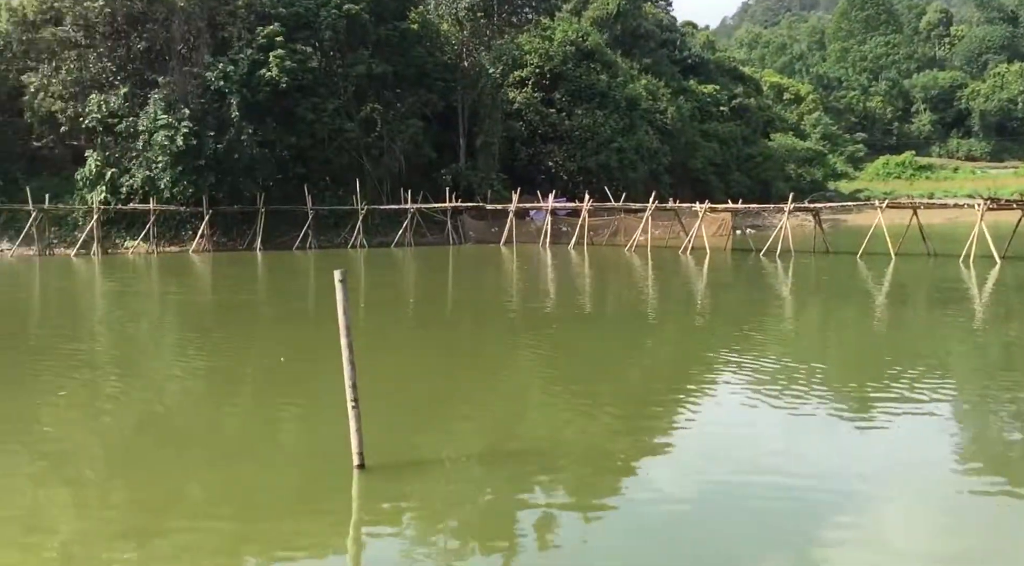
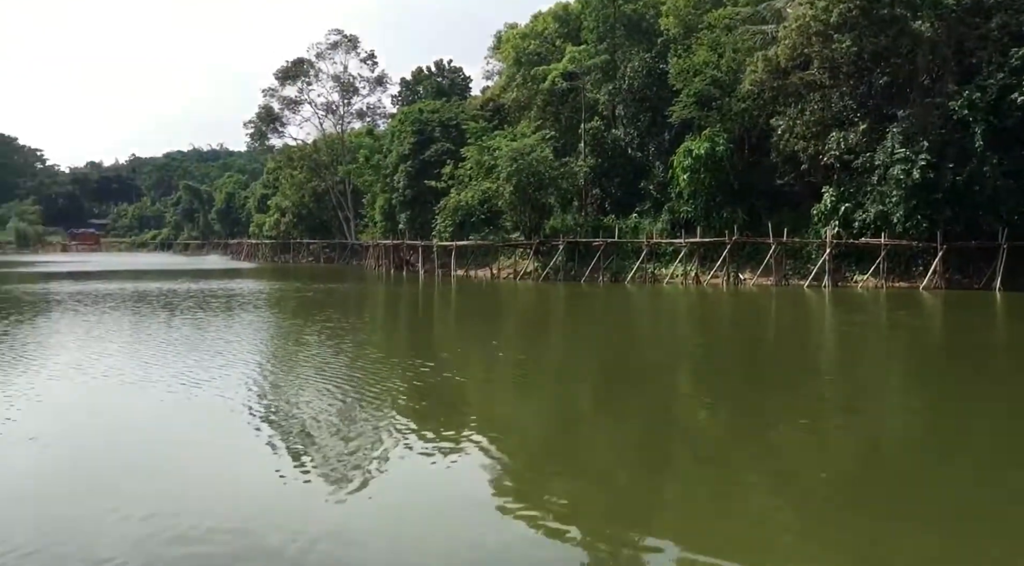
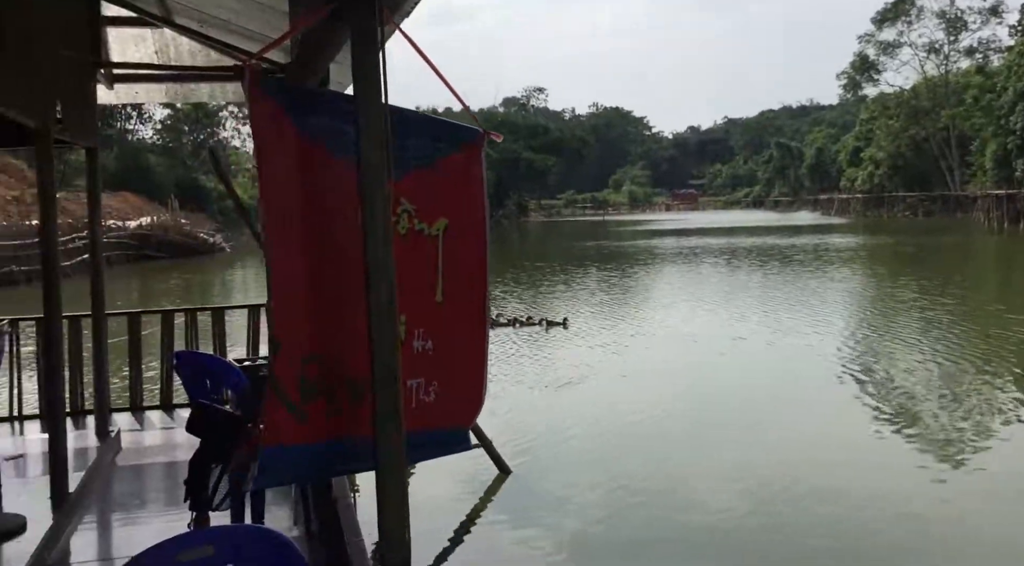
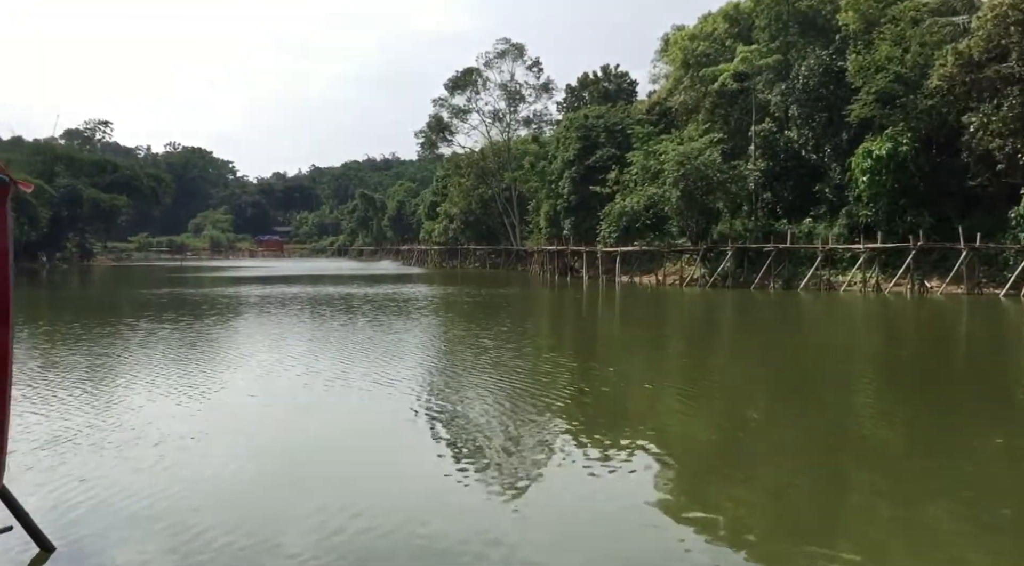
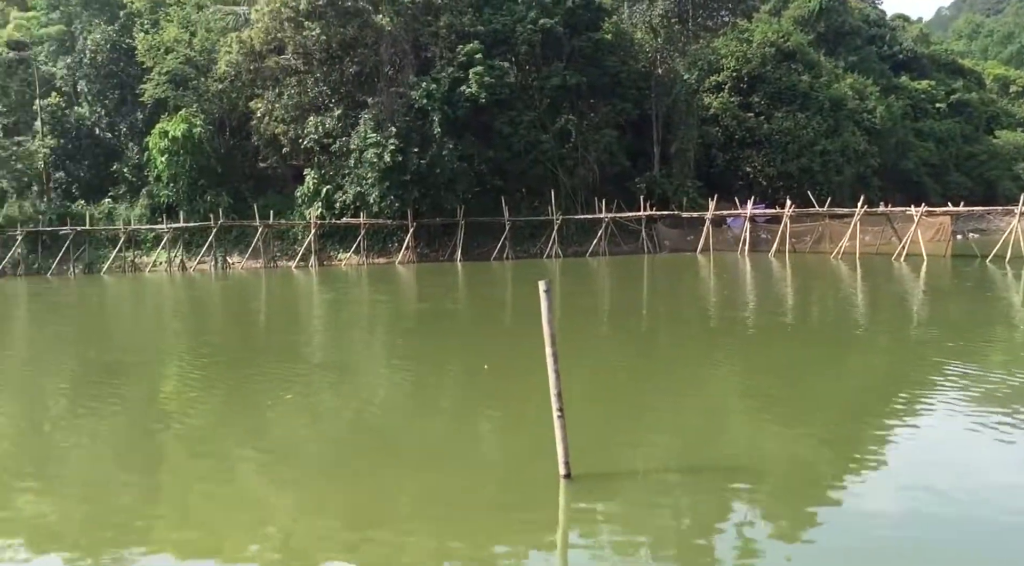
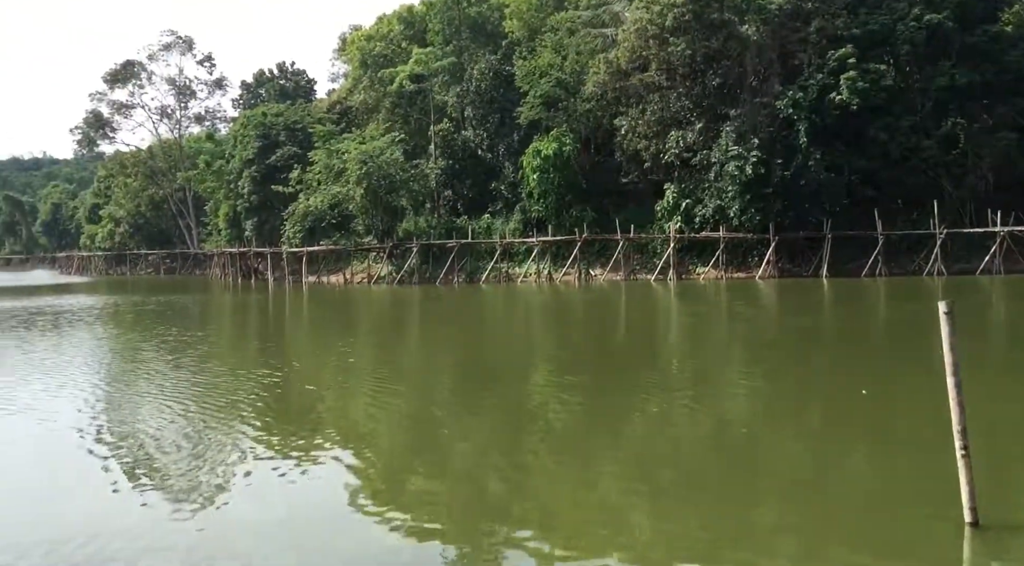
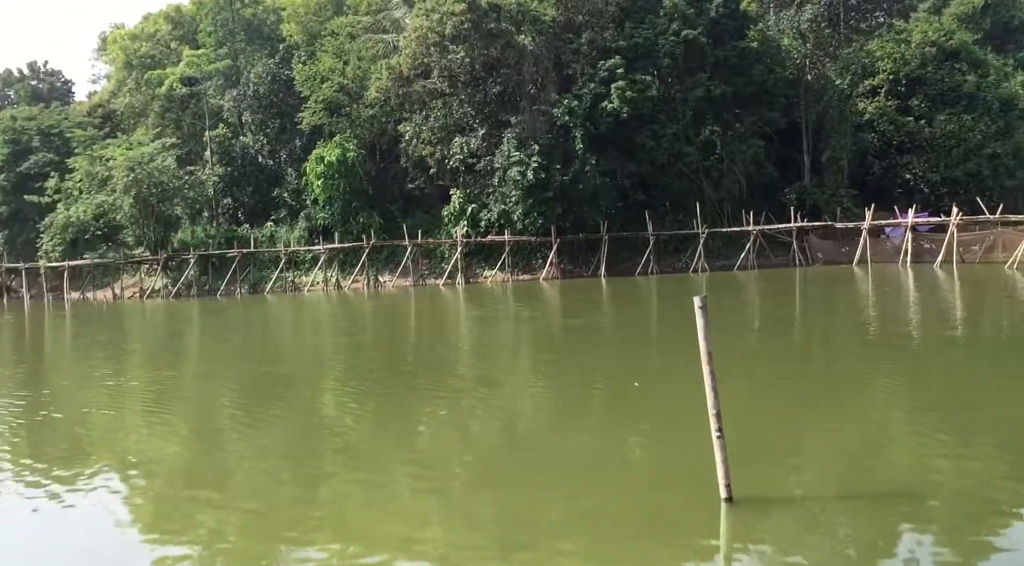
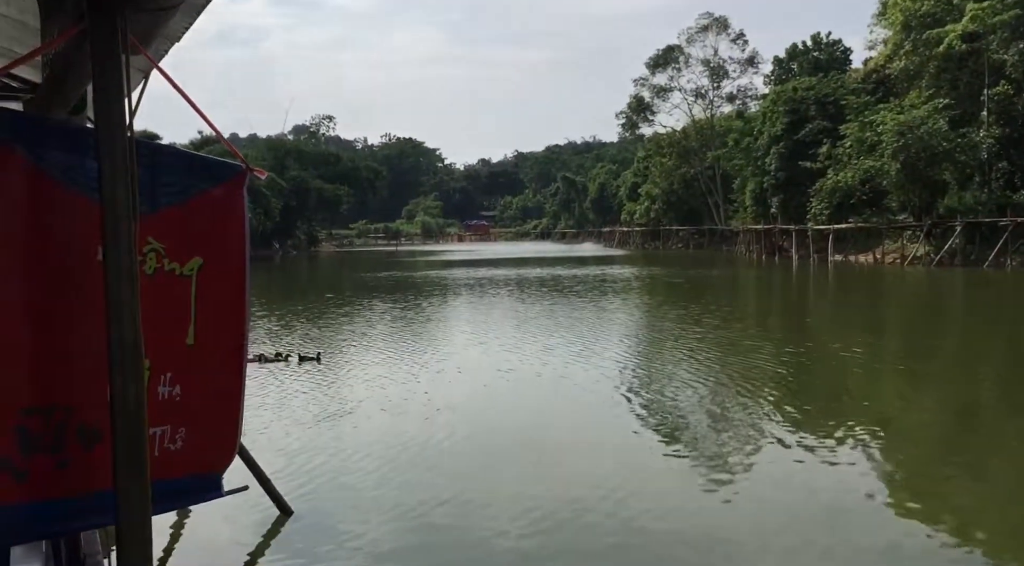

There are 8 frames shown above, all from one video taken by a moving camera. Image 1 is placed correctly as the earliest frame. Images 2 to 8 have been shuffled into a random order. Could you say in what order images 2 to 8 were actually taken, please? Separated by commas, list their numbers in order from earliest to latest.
5, 7, 6, 2, 4, 8, 3
